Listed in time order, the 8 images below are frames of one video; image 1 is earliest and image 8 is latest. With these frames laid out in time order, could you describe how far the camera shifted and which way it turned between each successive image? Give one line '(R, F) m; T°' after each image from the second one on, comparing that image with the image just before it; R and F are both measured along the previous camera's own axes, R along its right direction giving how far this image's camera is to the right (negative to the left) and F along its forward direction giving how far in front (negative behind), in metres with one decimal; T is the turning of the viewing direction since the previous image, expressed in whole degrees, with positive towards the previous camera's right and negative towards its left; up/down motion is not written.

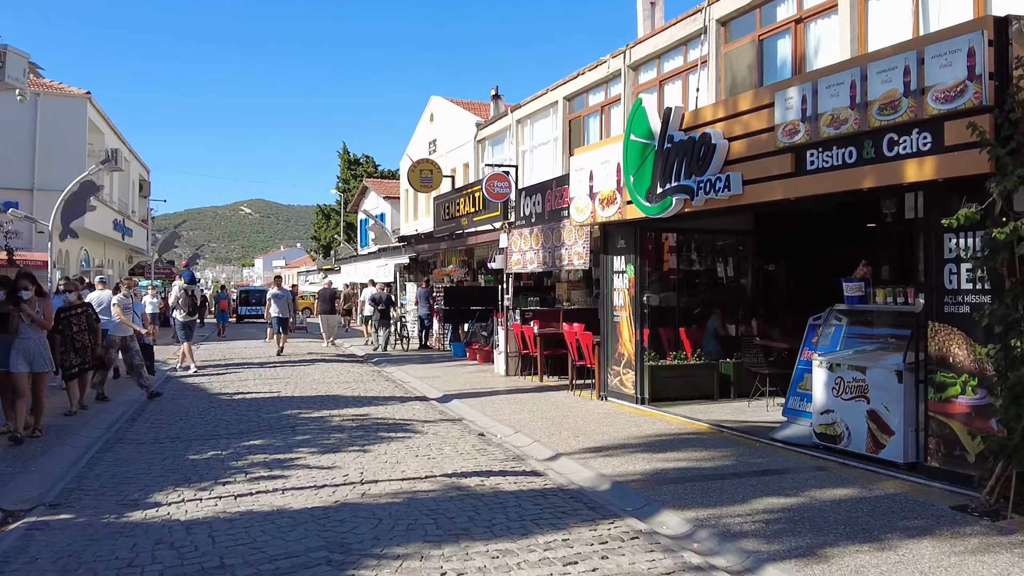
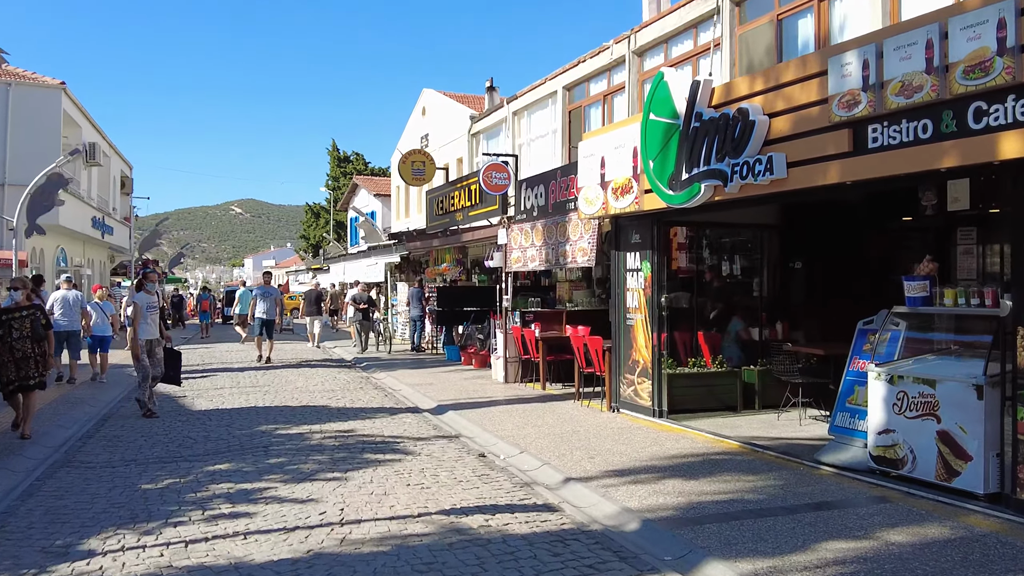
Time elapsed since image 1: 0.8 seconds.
(-0.1, +1.2) m; 0°
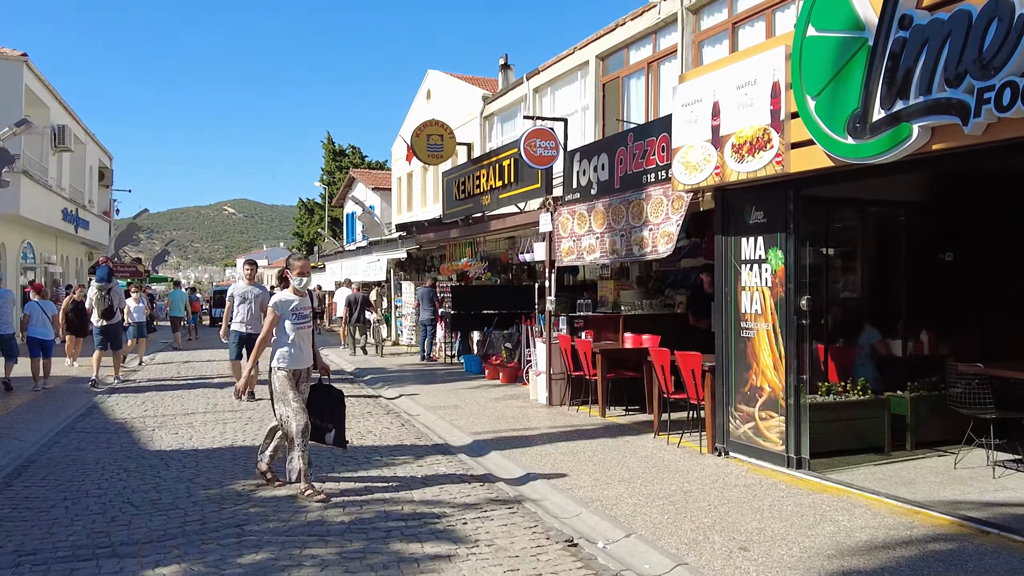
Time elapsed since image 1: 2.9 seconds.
(-0.6, +2.9) m; 0°
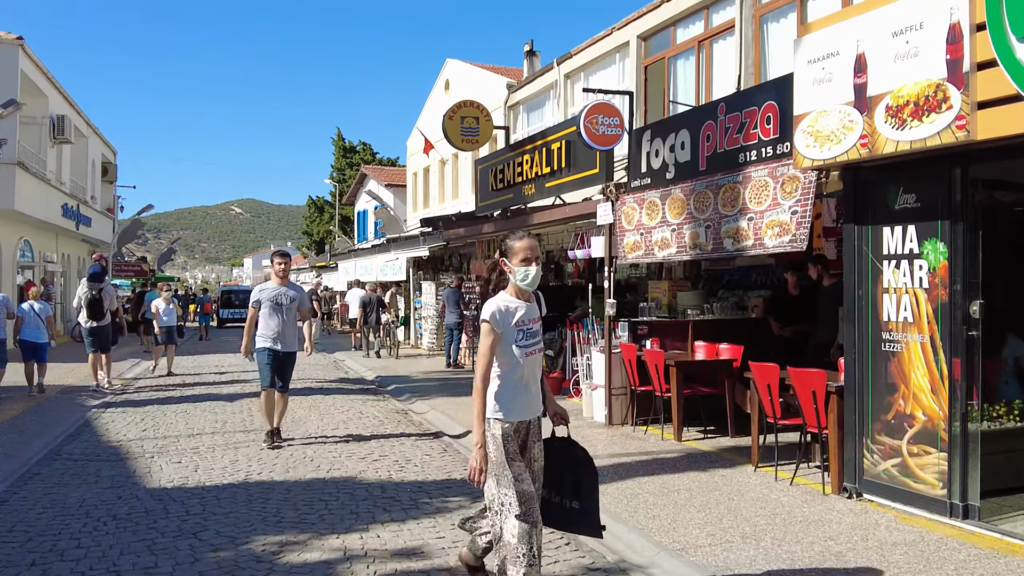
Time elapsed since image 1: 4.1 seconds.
(-0.5, +1.5) m; 0°
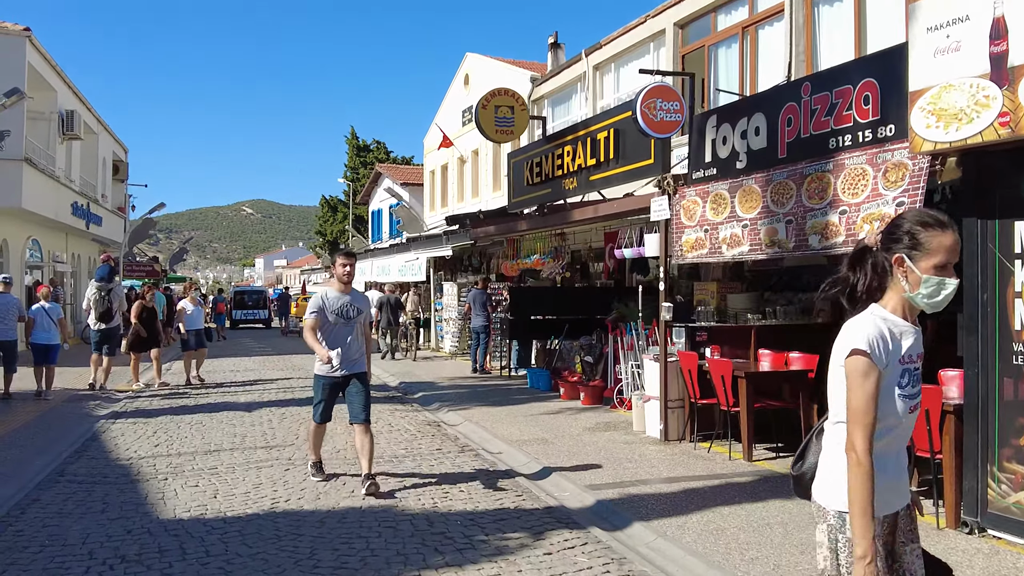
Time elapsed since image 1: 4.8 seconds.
(-0.3, +0.9) m; -1°
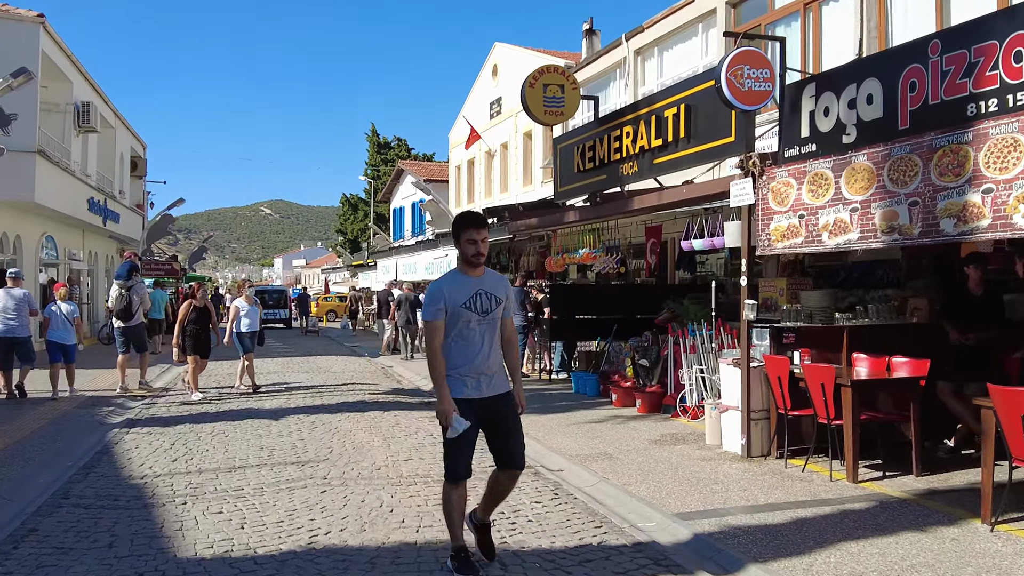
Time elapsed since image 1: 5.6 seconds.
(-0.4, +1.0) m; -1°
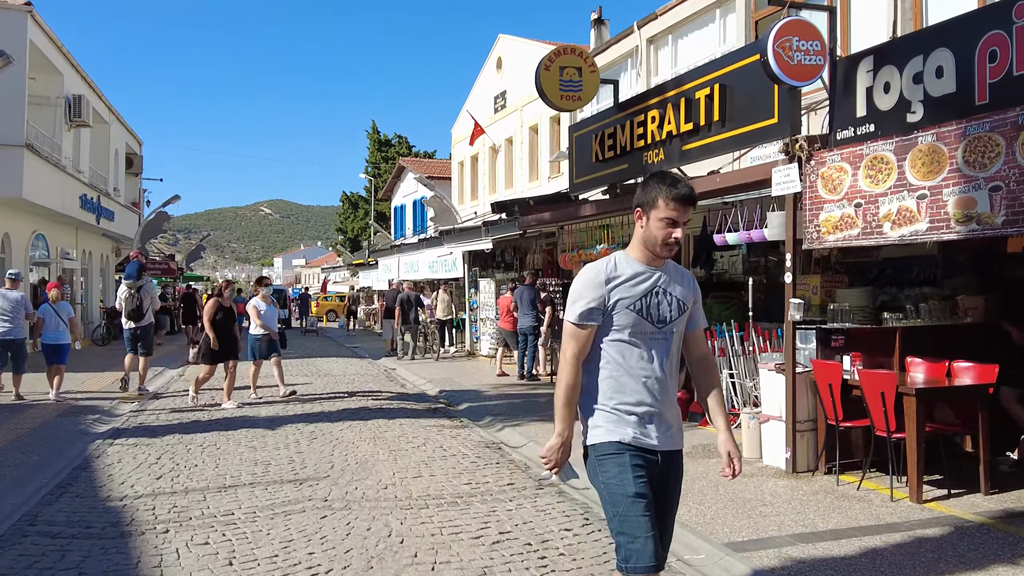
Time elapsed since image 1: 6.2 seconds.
(-0.1, +0.7) m; 0°
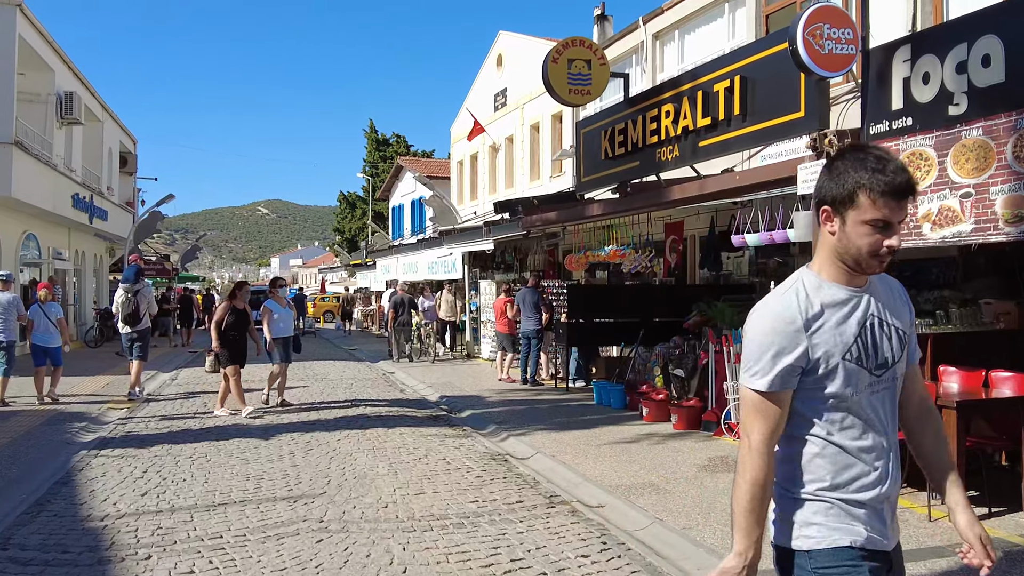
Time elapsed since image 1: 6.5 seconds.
(-0.1, +0.4) m; 0°
